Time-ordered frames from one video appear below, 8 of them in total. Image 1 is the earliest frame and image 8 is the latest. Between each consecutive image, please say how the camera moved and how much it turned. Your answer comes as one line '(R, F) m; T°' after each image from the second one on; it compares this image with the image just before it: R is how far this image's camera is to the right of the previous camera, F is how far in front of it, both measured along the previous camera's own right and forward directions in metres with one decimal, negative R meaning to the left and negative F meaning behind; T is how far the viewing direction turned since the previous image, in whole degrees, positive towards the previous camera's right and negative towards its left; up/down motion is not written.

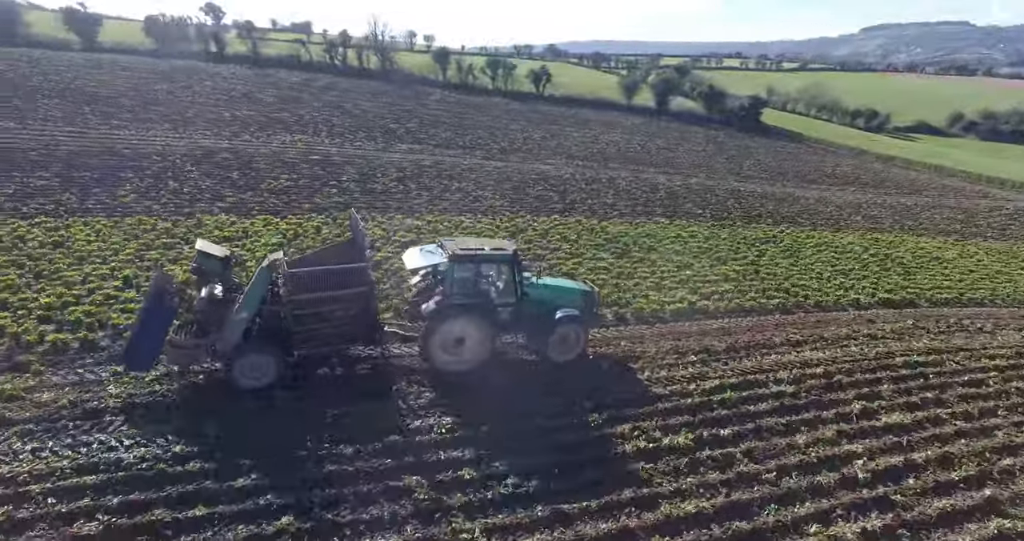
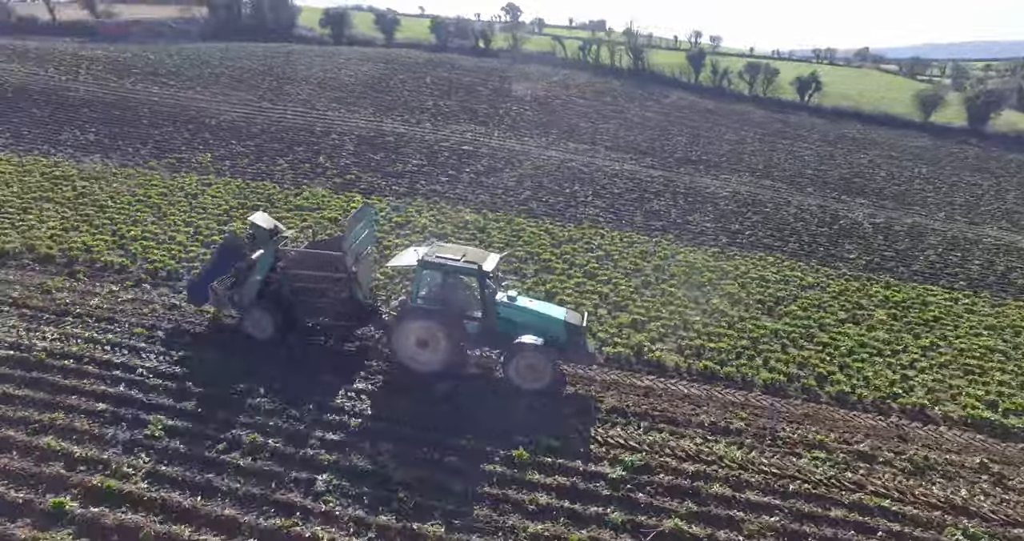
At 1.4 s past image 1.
(+6.3, +1.8) m; -27°
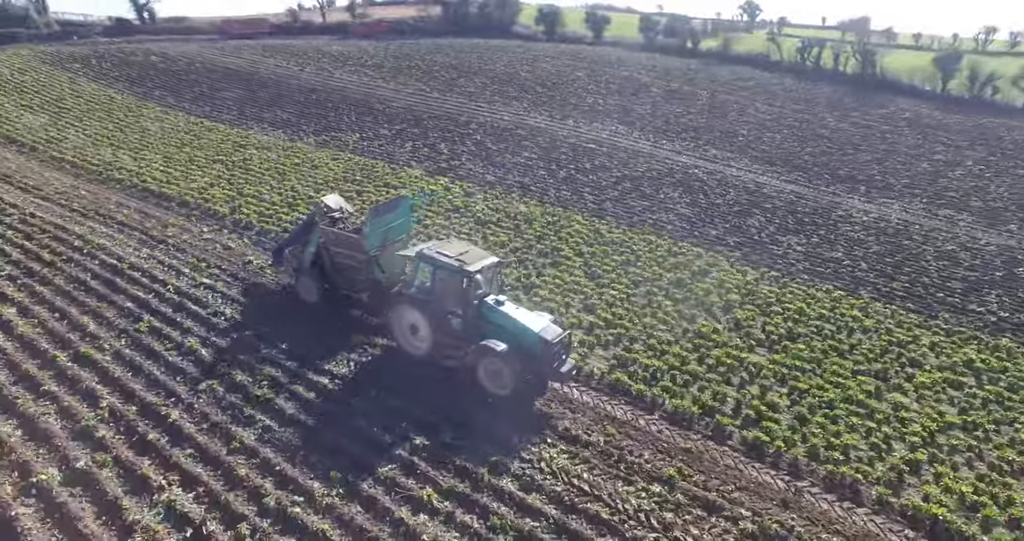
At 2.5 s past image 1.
(+5.3, +0.3) m; -22°
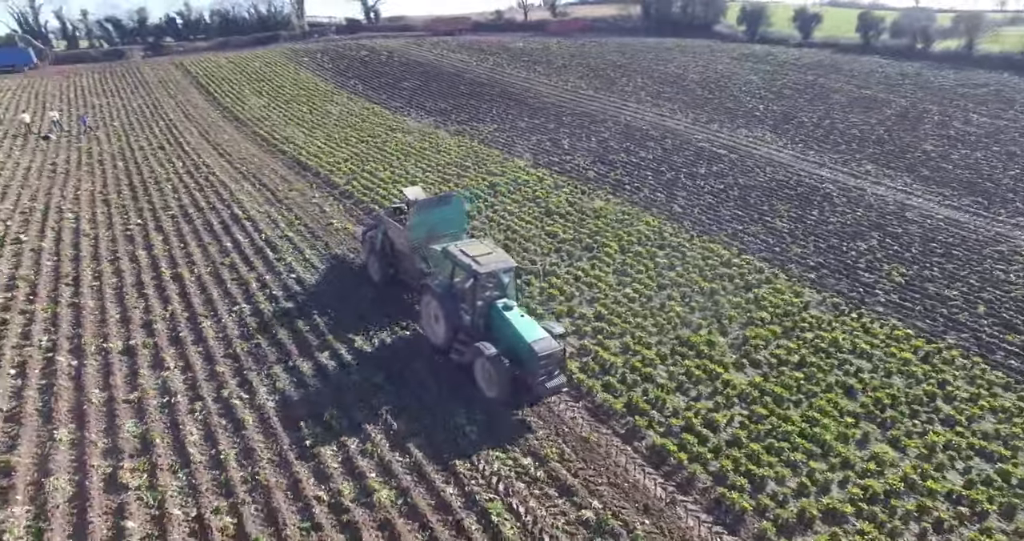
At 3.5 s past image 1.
(+4.3, -0.2) m; -20°
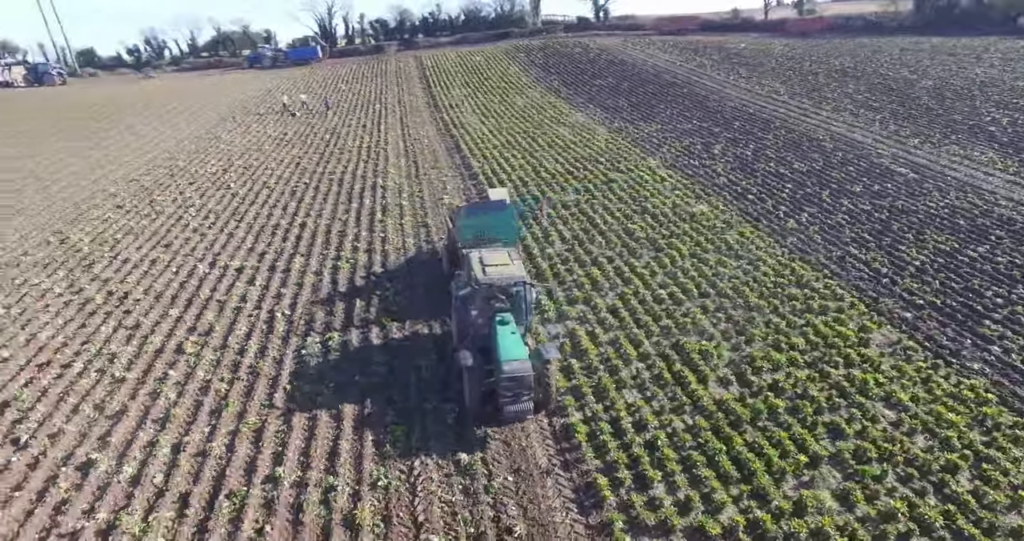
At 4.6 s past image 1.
(+4.7, -0.2) m; -23°
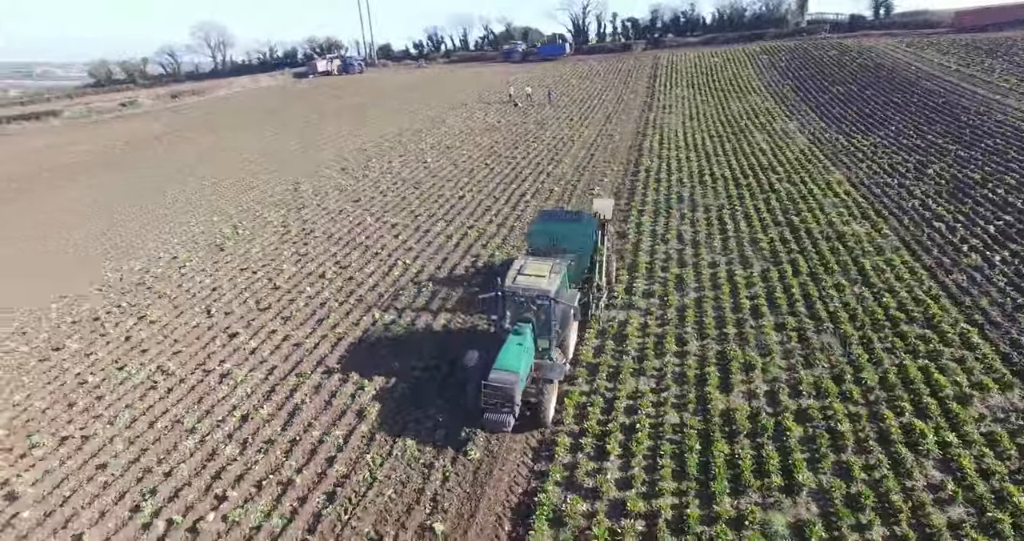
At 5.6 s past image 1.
(+3.9, -0.4) m; -24°
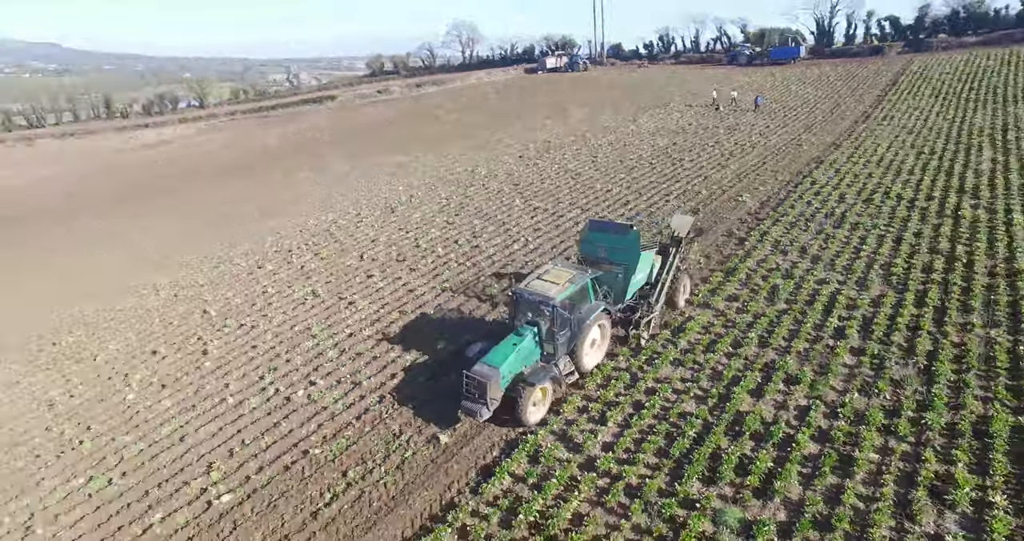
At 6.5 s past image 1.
(+3.2, -0.8) m; -21°
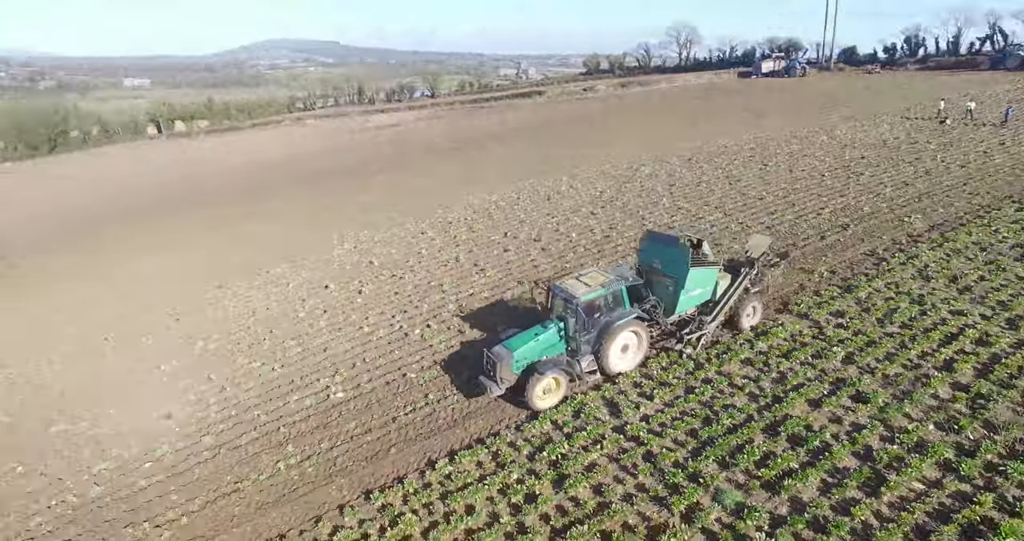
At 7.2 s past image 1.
(+2.4, -1.1) m; -19°
